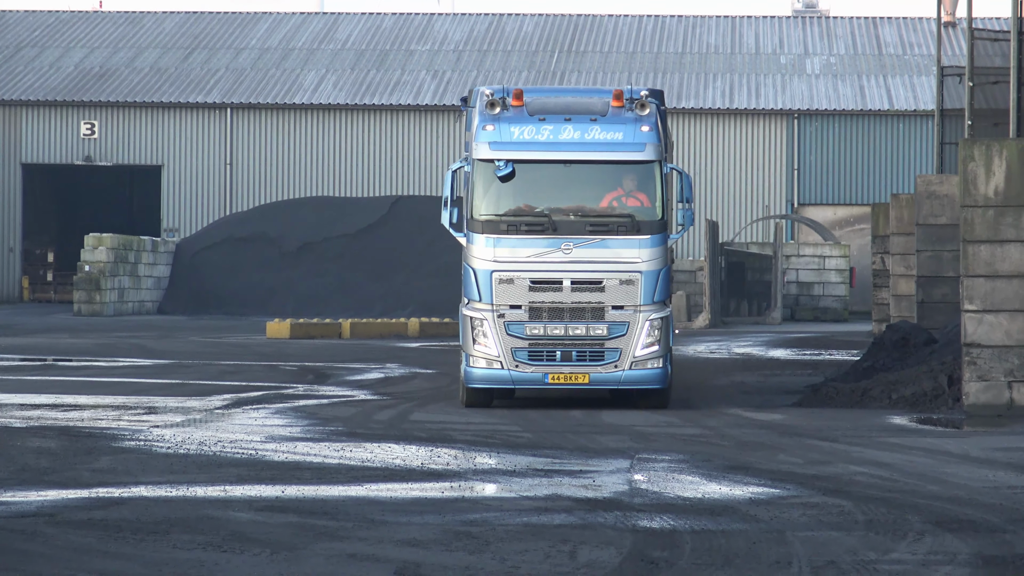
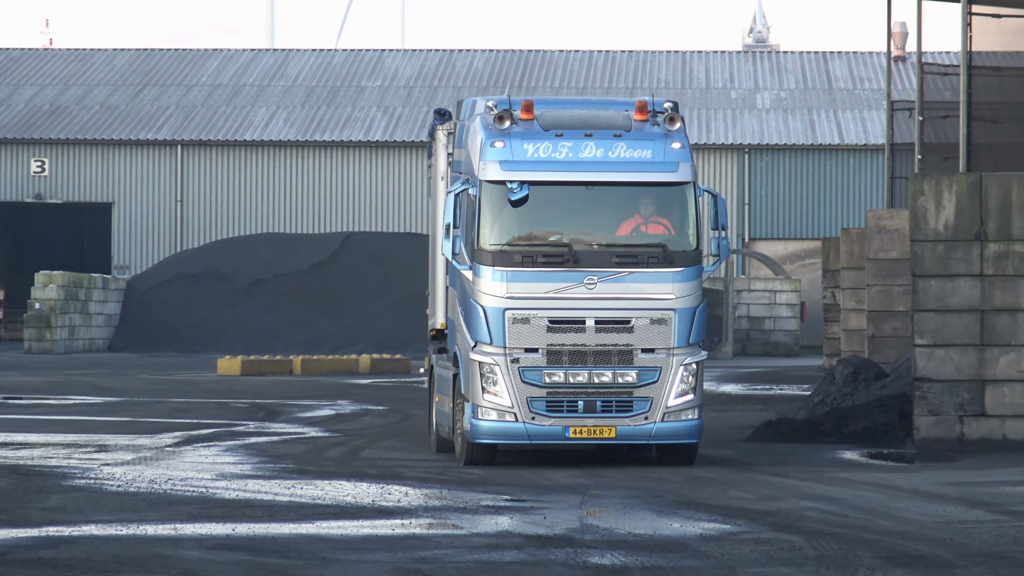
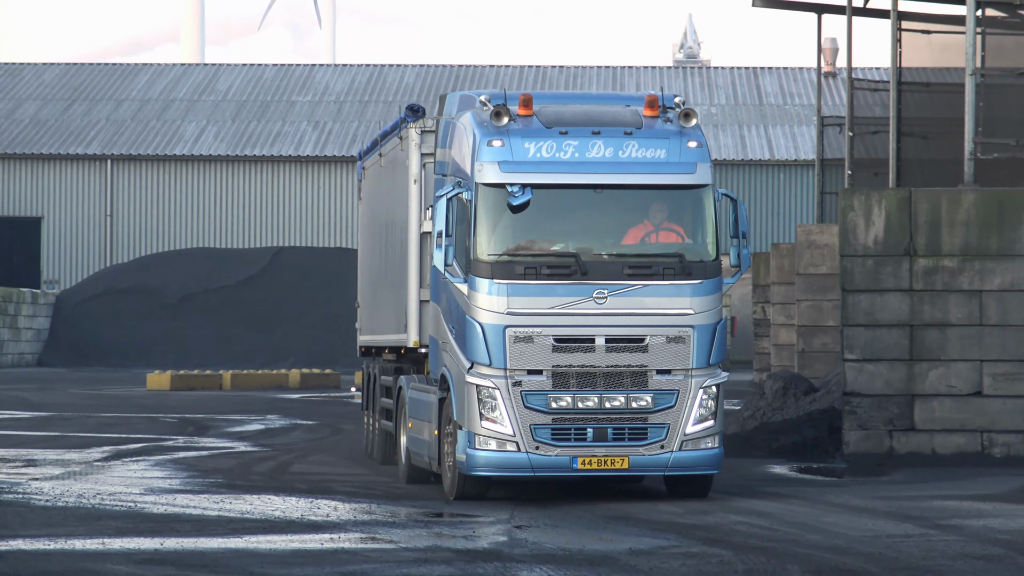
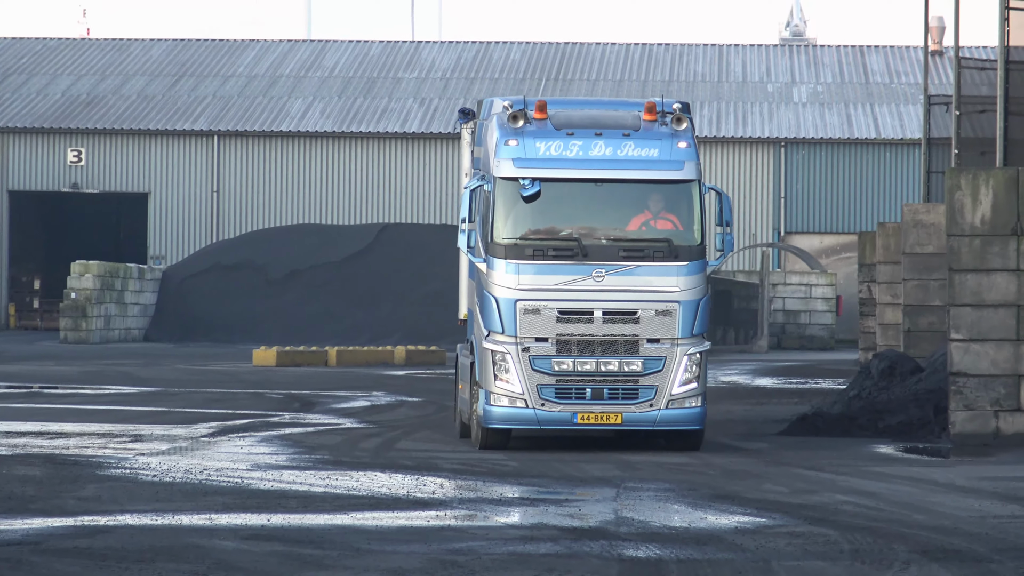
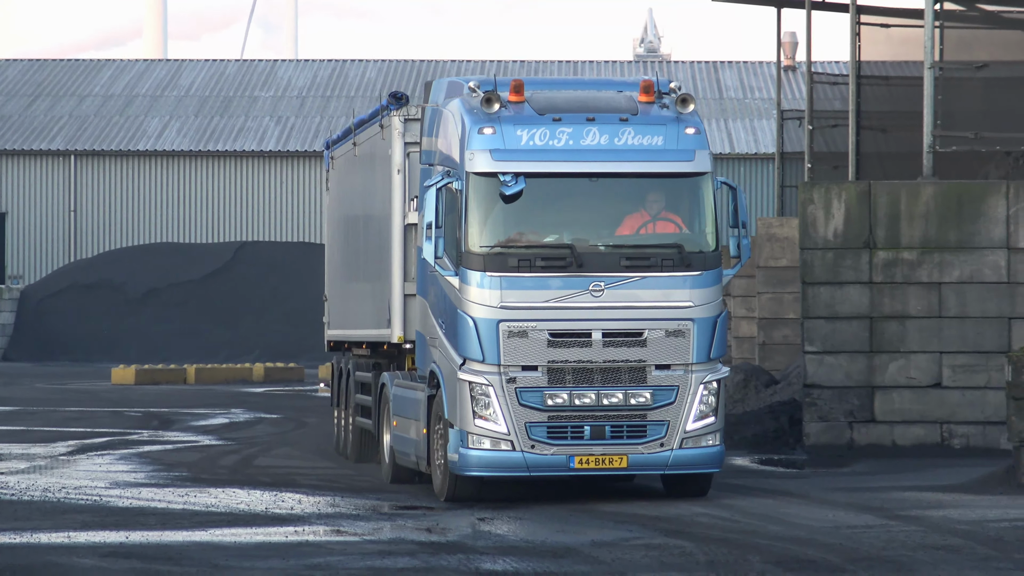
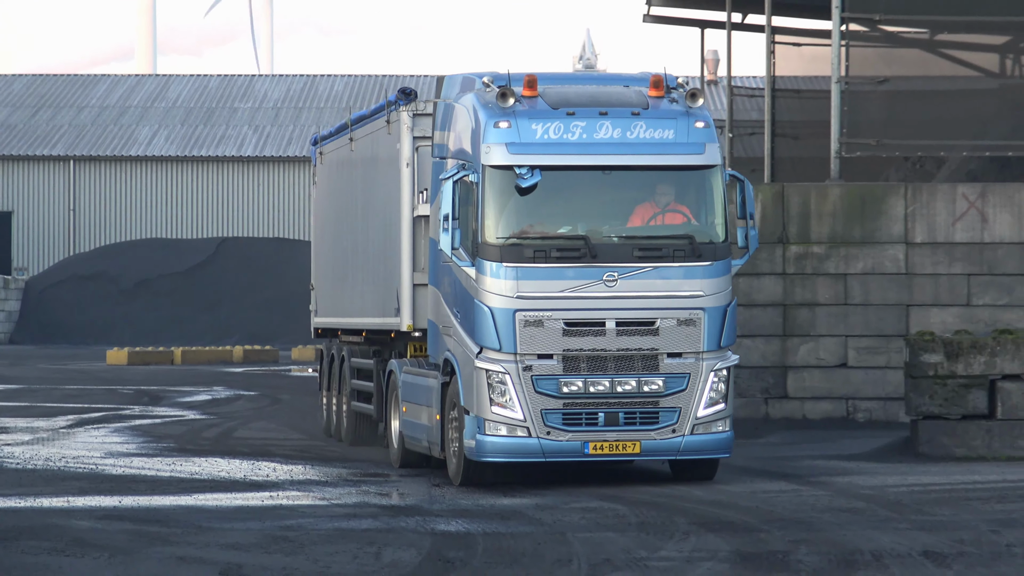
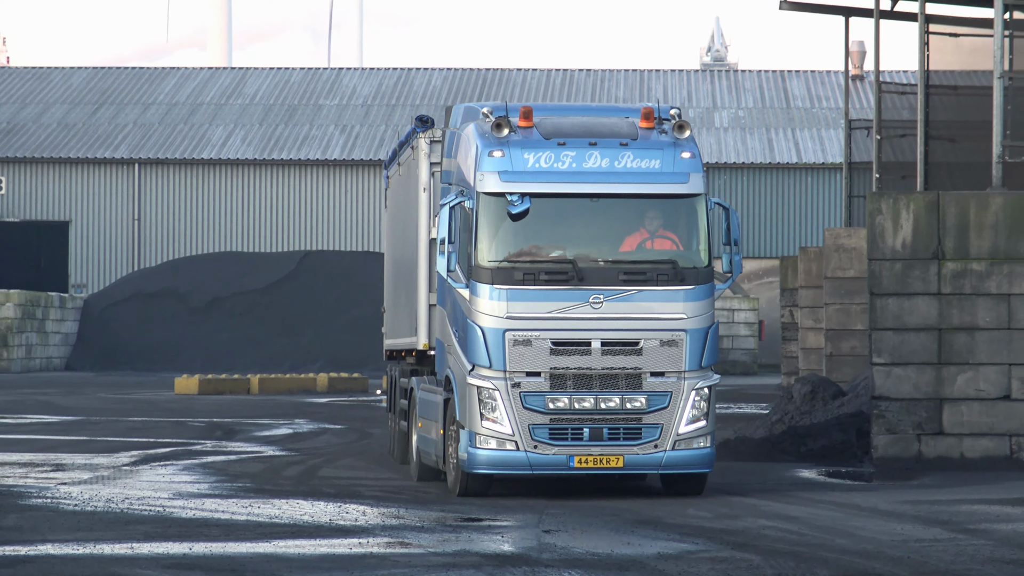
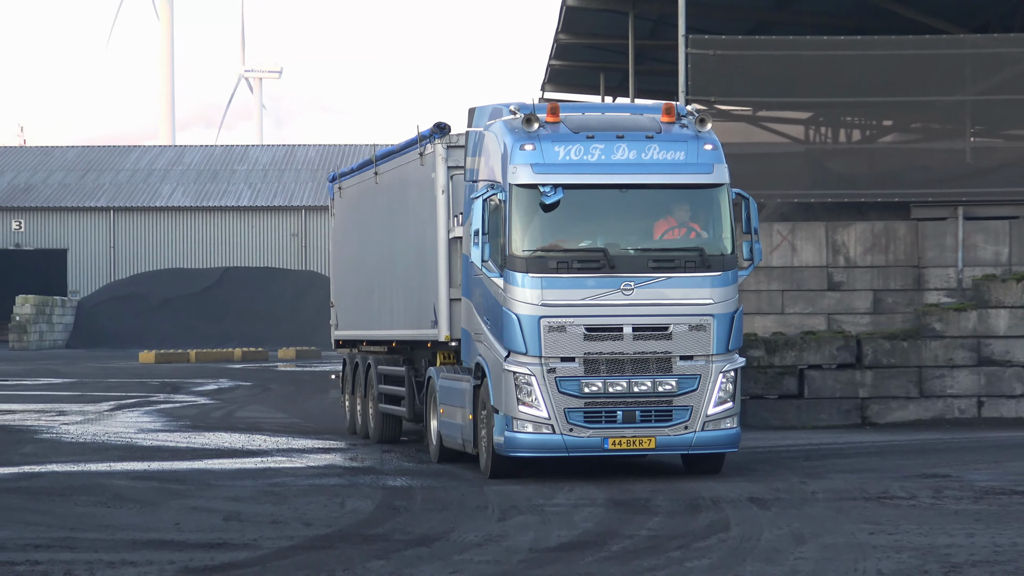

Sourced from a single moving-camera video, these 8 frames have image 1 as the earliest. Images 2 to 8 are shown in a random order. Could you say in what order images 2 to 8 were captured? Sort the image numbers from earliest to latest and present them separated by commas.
4, 2, 7, 3, 5, 6, 8
